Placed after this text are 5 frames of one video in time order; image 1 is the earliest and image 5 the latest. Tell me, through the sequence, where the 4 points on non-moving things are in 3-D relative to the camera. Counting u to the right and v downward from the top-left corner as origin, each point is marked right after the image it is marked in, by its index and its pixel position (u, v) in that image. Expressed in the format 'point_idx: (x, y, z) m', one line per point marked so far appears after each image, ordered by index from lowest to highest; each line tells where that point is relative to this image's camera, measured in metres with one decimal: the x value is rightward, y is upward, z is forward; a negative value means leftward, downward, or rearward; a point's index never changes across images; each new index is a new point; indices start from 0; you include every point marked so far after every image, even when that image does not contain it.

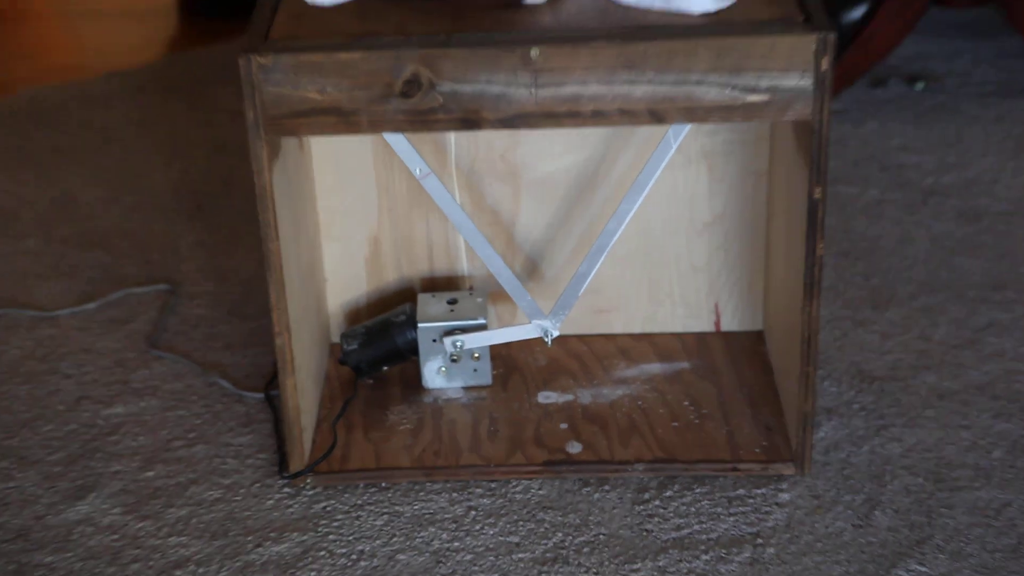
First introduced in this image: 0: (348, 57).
0: (-0.2, +0.2, +1.2) m
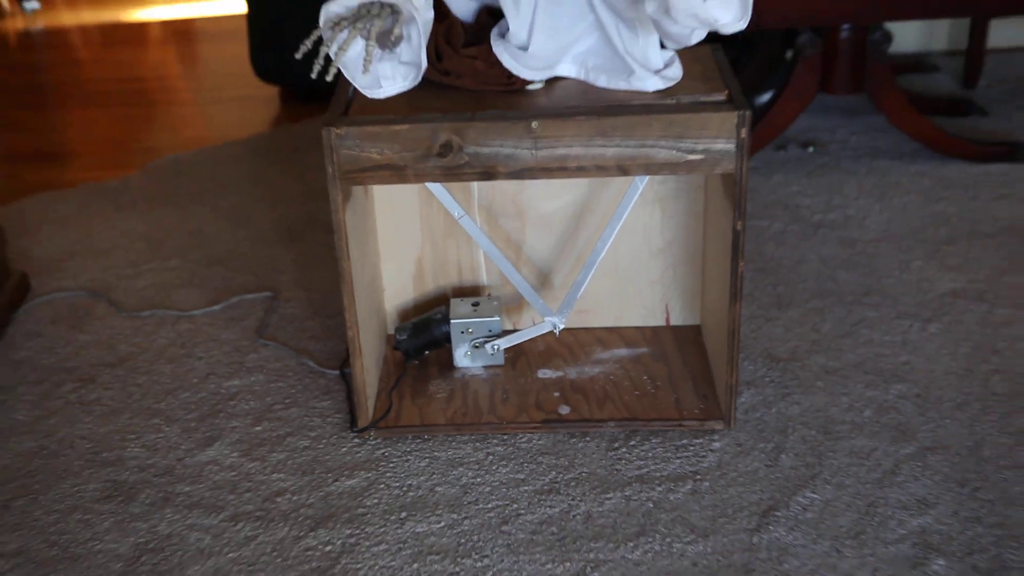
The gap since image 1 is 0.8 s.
0: (-0.2, +0.2, +1.7) m
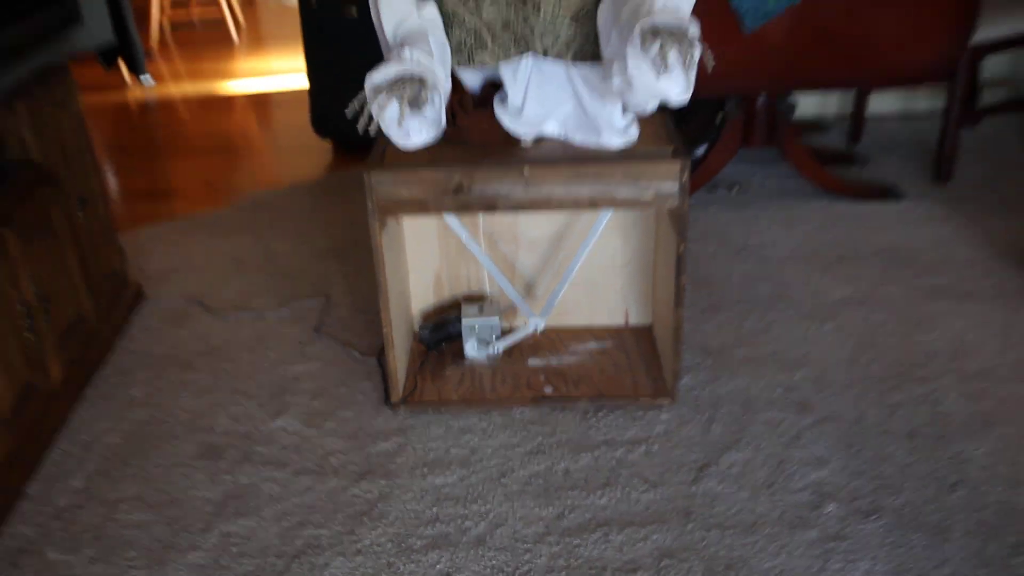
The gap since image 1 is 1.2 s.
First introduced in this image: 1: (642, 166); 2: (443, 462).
0: (-0.2, +0.2, +2.3) m
1: (+0.3, +0.2, +2.3) m
2: (-0.1, -0.4, +2.3) m
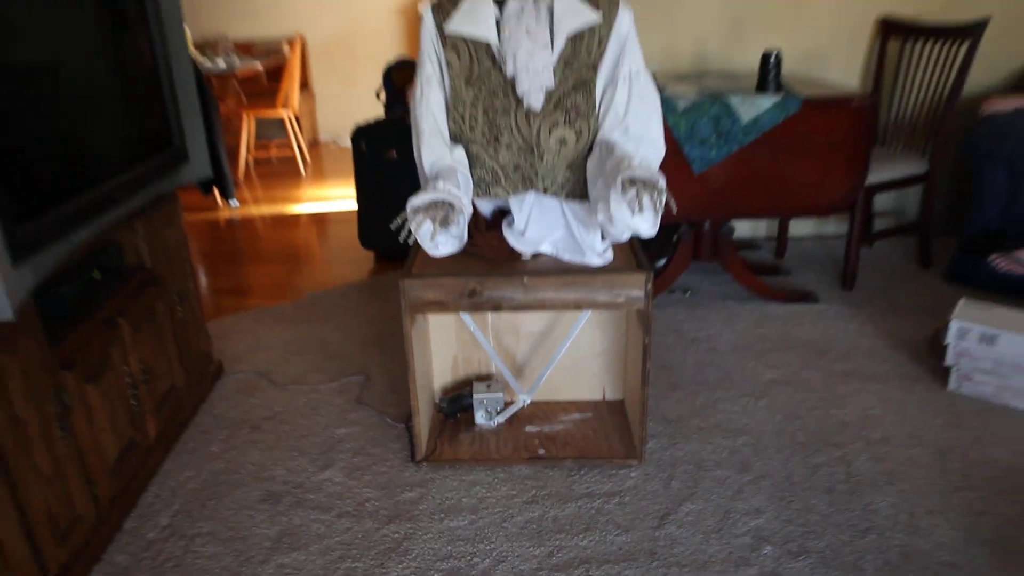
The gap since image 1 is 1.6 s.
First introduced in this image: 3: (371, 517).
0: (-0.2, 0.0, +2.9) m
1: (+0.3, 0.0, +2.9) m
2: (-0.1, -0.6, +2.9) m
3: (-0.4, -0.6, +2.8) m
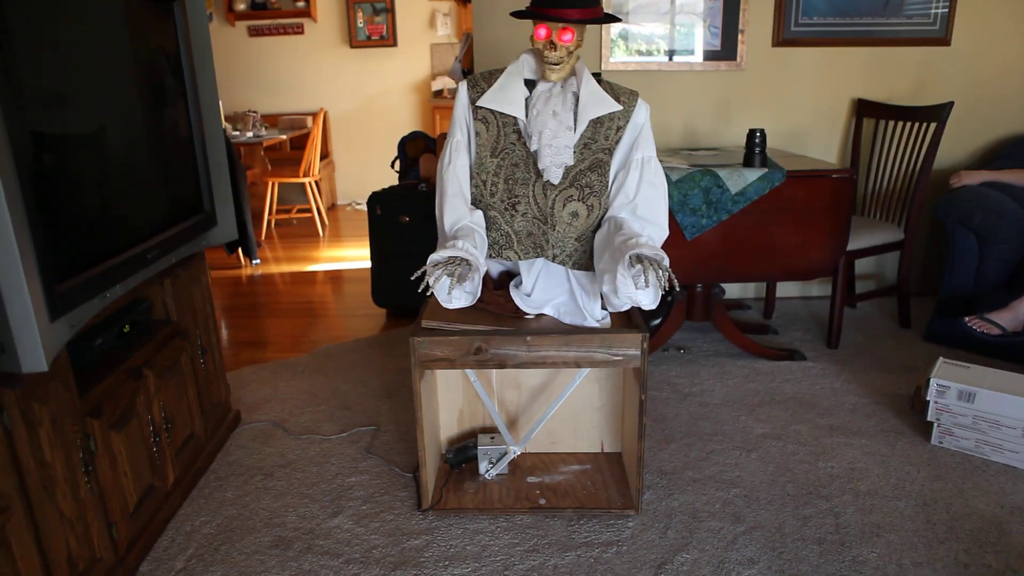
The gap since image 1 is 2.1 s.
0: (-0.2, -0.1, +3.1) m
1: (+0.3, -0.1, +3.1) m
2: (-0.1, -0.7, +3.0) m
3: (-0.3, -0.7, +3.0) m
